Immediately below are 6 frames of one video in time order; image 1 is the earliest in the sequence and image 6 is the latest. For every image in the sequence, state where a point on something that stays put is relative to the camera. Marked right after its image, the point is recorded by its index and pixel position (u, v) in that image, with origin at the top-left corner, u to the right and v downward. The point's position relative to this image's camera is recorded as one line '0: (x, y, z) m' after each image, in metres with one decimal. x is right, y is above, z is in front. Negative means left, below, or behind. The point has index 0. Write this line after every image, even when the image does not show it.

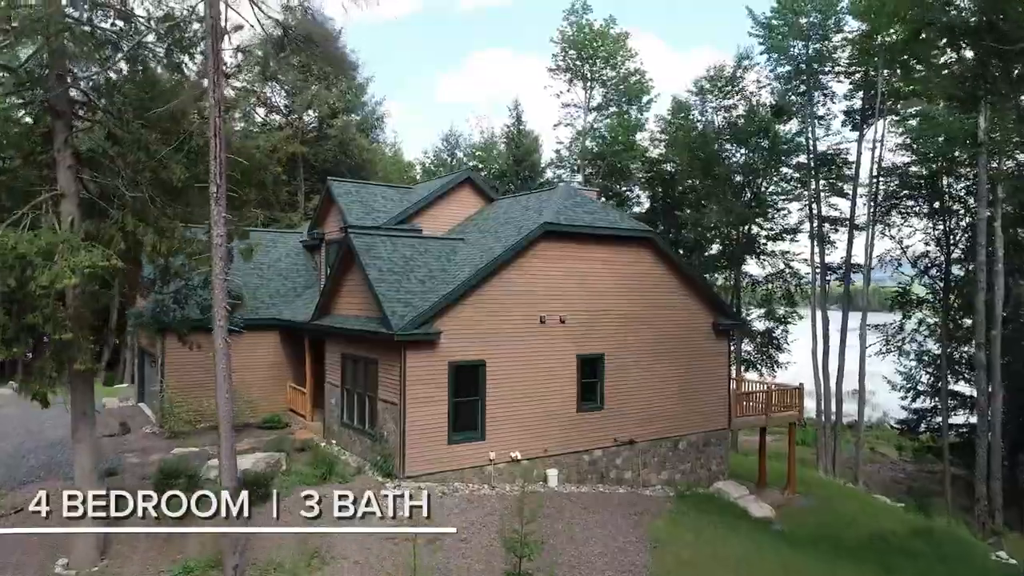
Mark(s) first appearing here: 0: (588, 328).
0: (+1.0, -0.5, +13.4) m
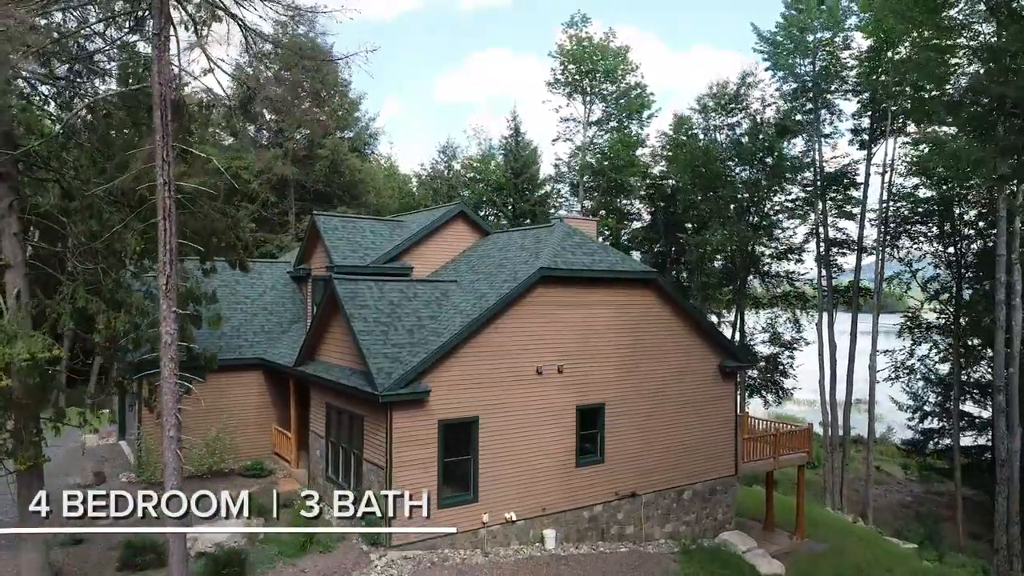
0: (+0.9, -1.1, +12.6) m
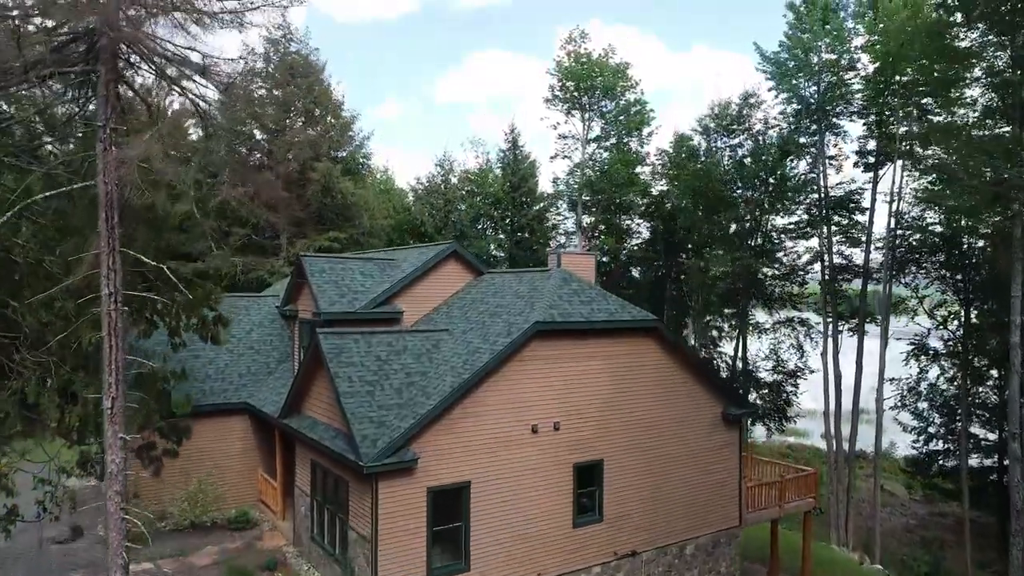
0: (+0.8, -1.7, +12.0) m
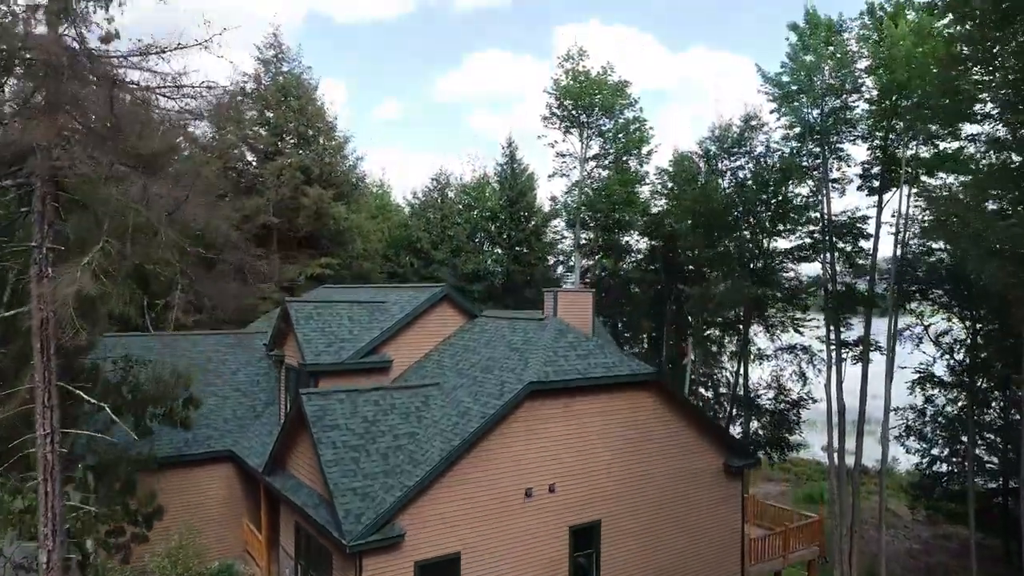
0: (+0.8, -2.3, +11.5) m
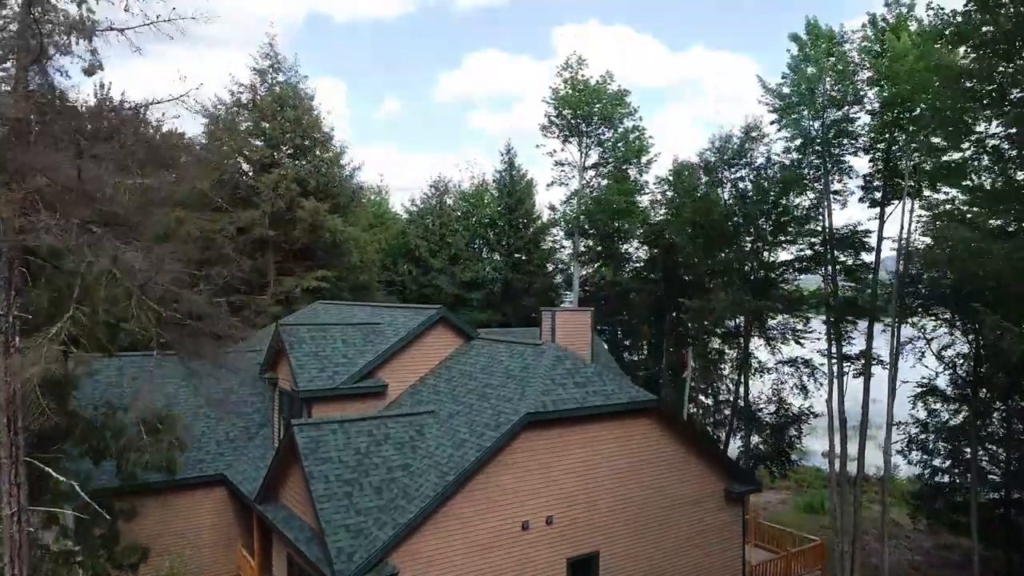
0: (+0.7, -2.6, +11.3) m
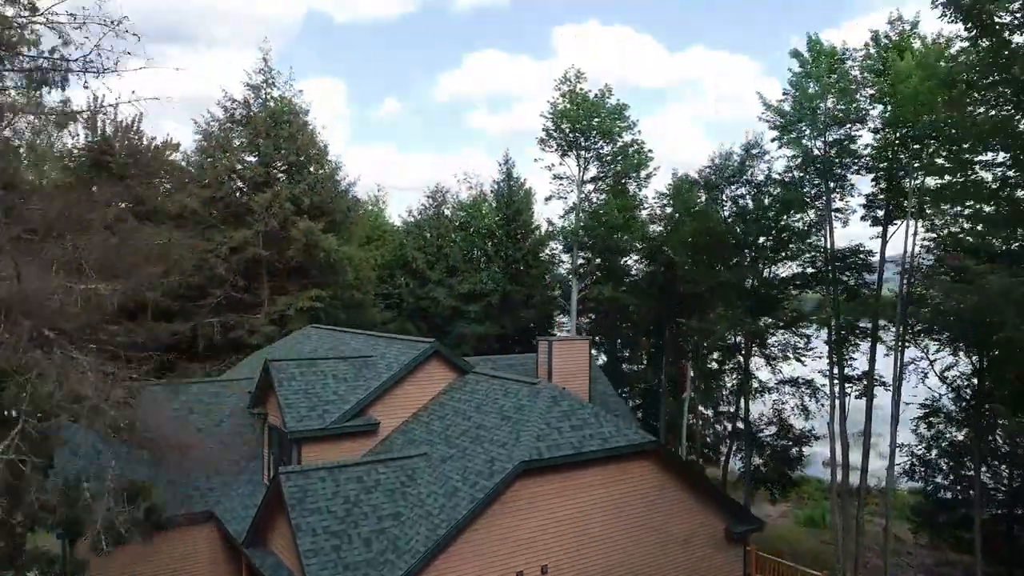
0: (+0.7, -3.0, +10.9) m
